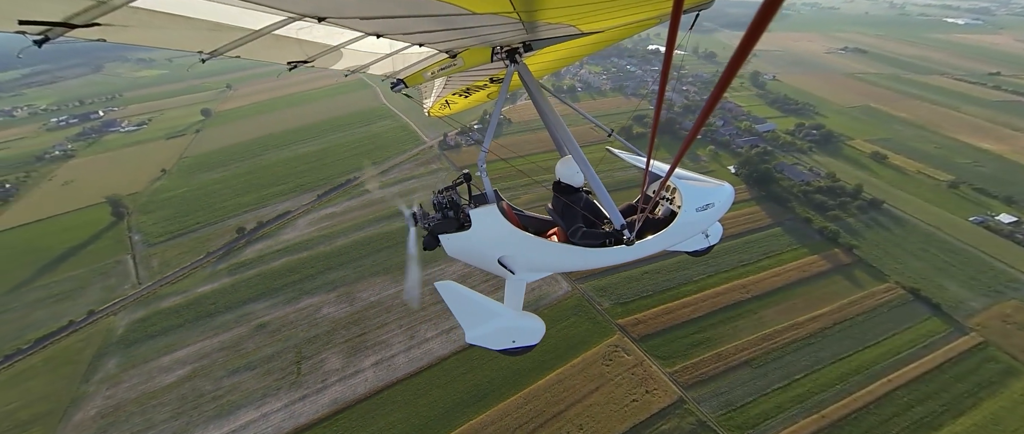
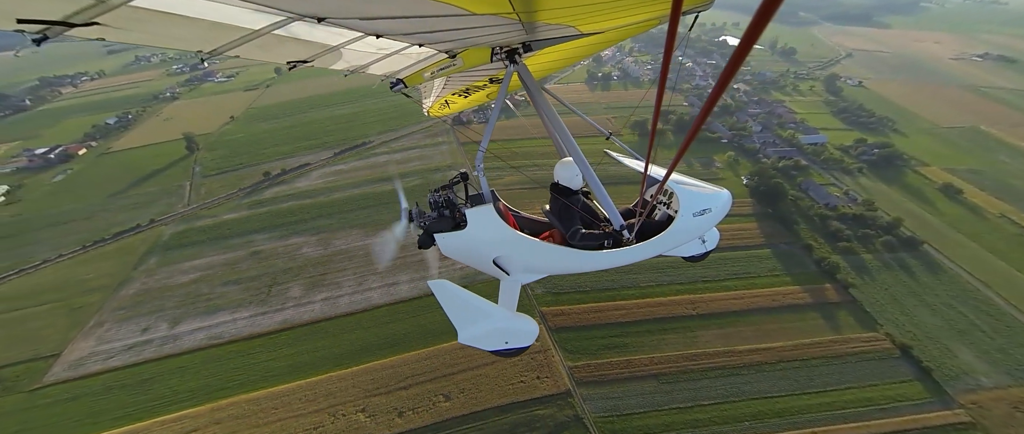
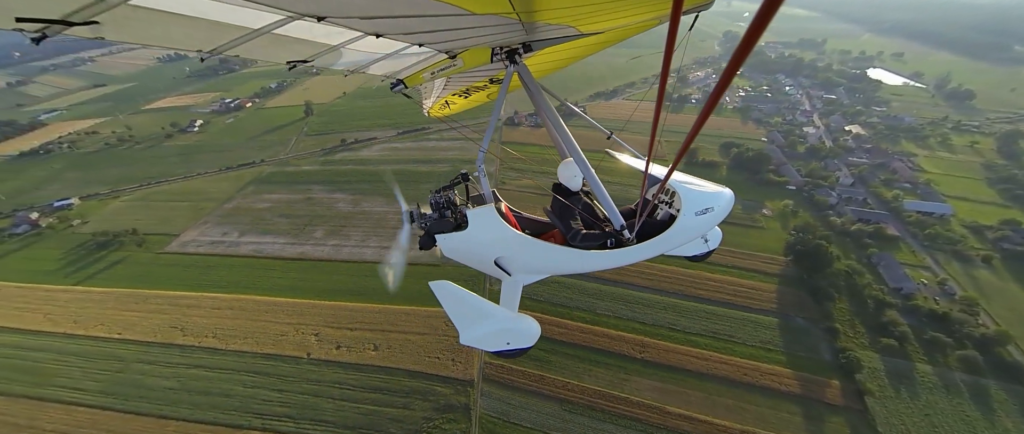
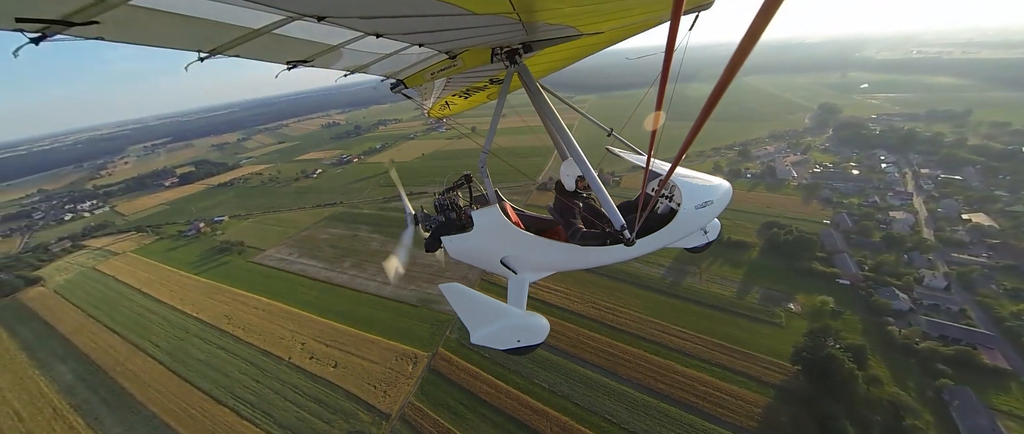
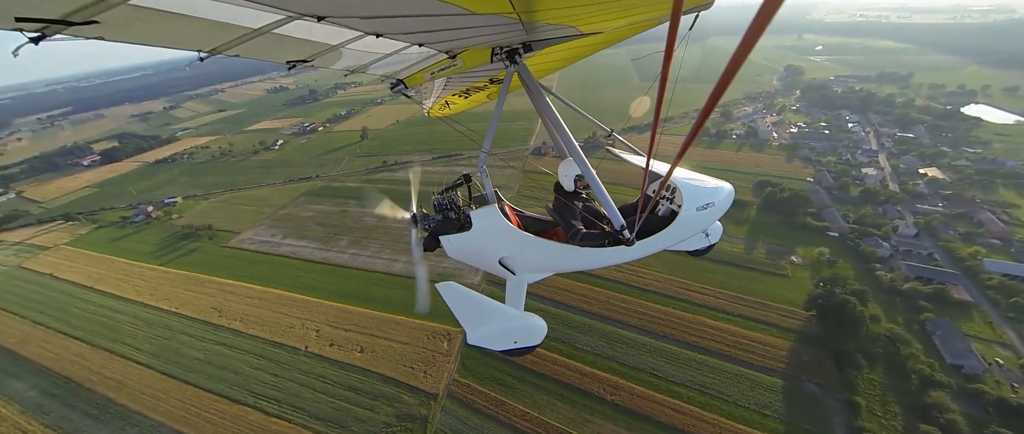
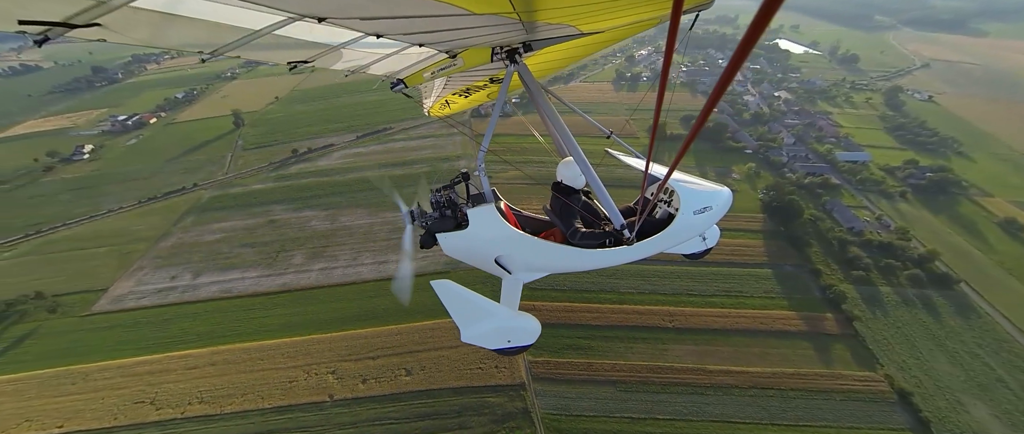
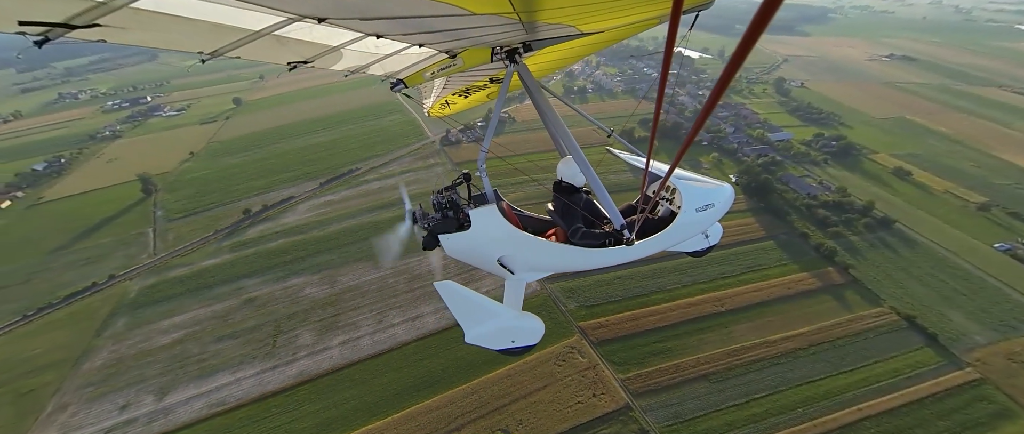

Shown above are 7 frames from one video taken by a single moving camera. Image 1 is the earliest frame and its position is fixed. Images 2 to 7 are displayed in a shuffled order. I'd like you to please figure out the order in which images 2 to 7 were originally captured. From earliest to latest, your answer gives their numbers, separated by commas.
7, 2, 6, 3, 5, 4
